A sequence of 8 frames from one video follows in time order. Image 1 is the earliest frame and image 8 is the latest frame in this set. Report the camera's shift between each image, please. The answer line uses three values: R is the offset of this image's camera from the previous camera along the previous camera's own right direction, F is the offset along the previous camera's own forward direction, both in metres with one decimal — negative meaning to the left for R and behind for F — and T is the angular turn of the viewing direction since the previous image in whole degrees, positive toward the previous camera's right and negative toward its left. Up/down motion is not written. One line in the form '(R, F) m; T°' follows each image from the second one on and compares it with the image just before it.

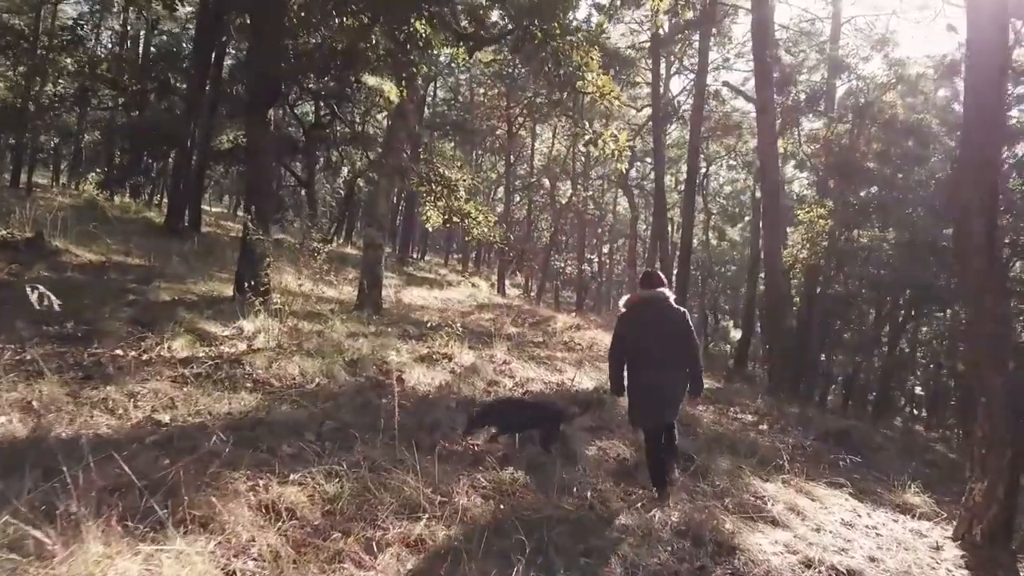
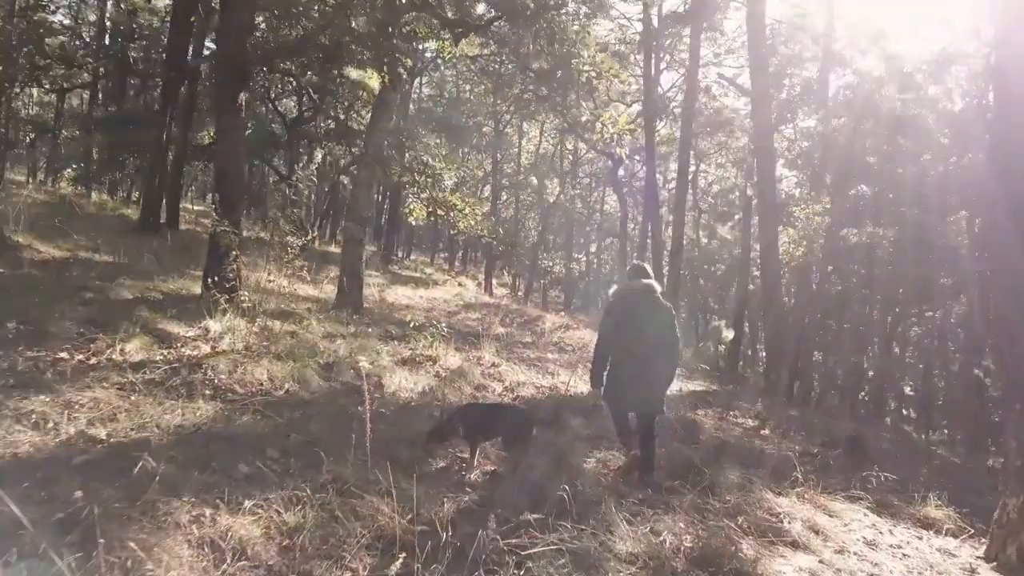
(0.0, +0.6) m; +1°
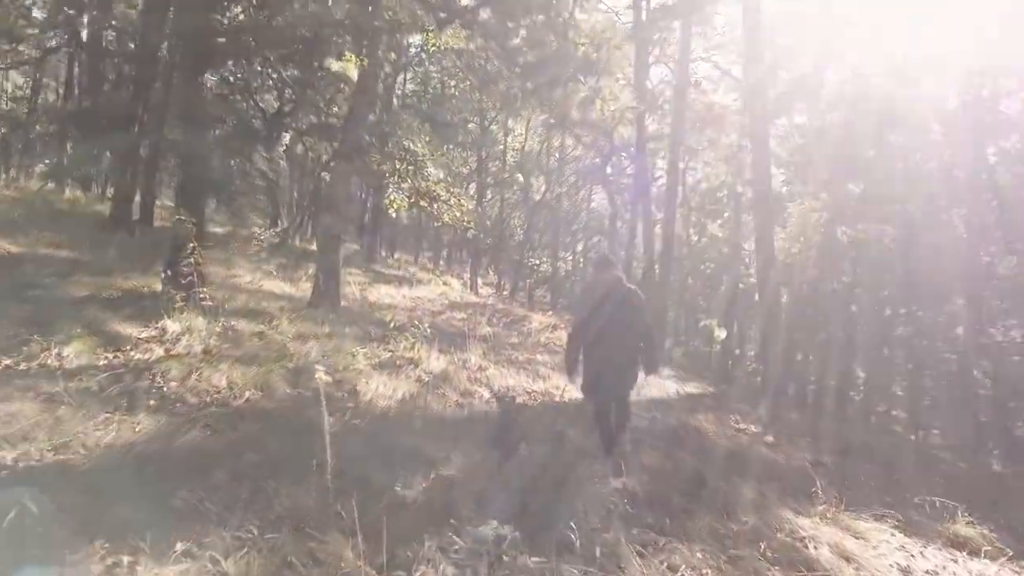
(0.0, +0.6) m; +1°
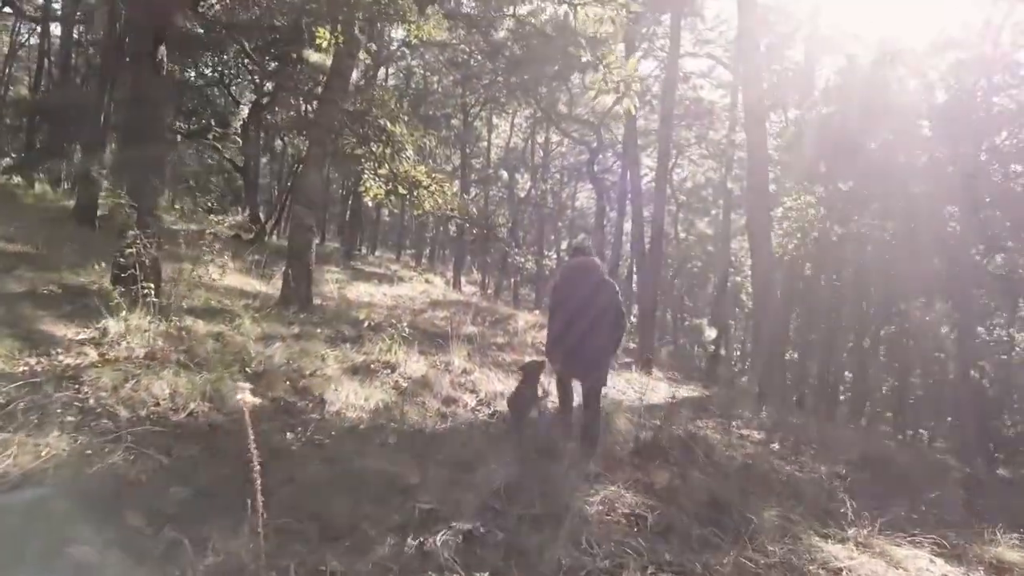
(0.0, +0.7) m; +1°
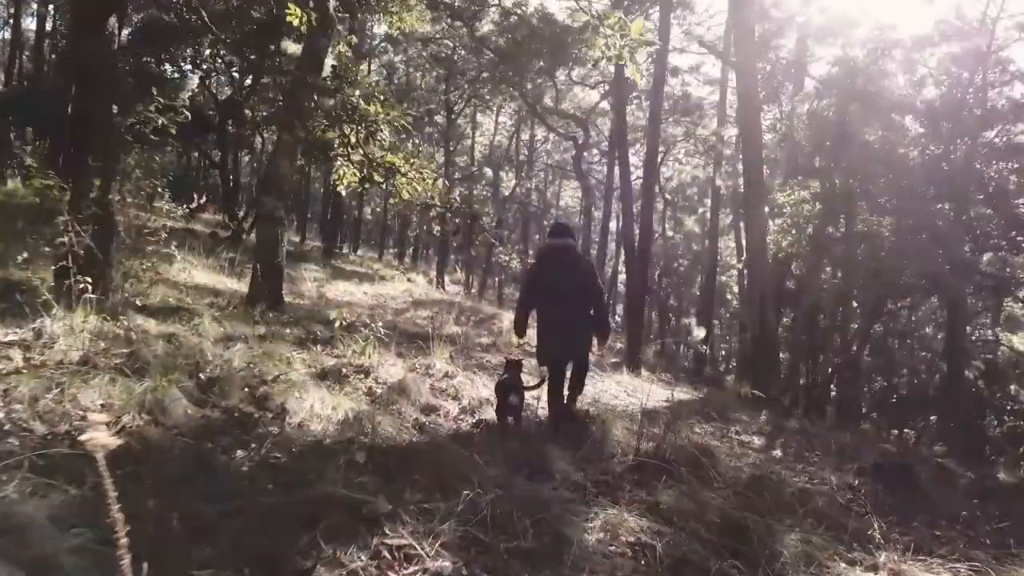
(0.0, +0.6) m; +1°
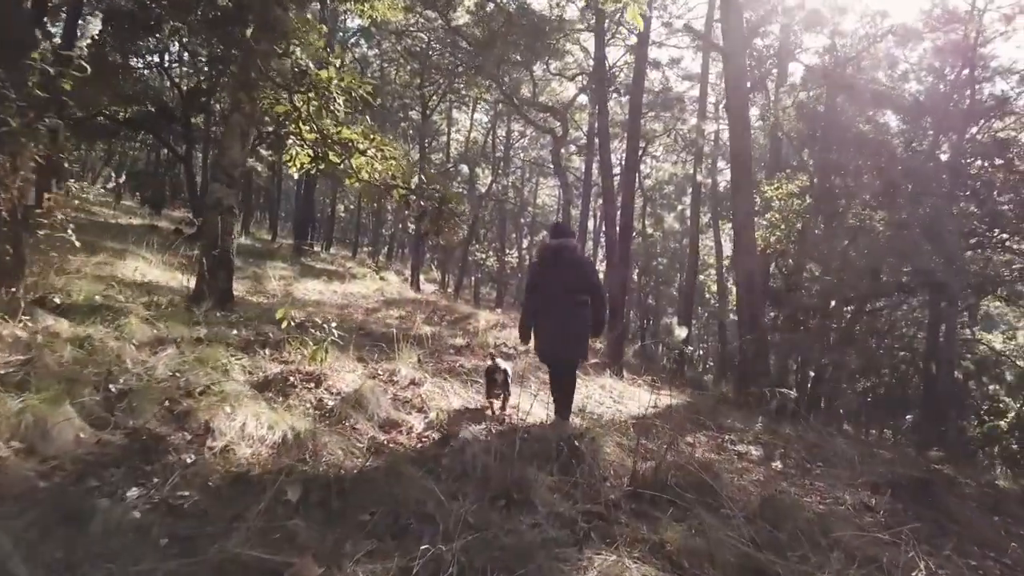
(0.0, +0.8) m; +2°
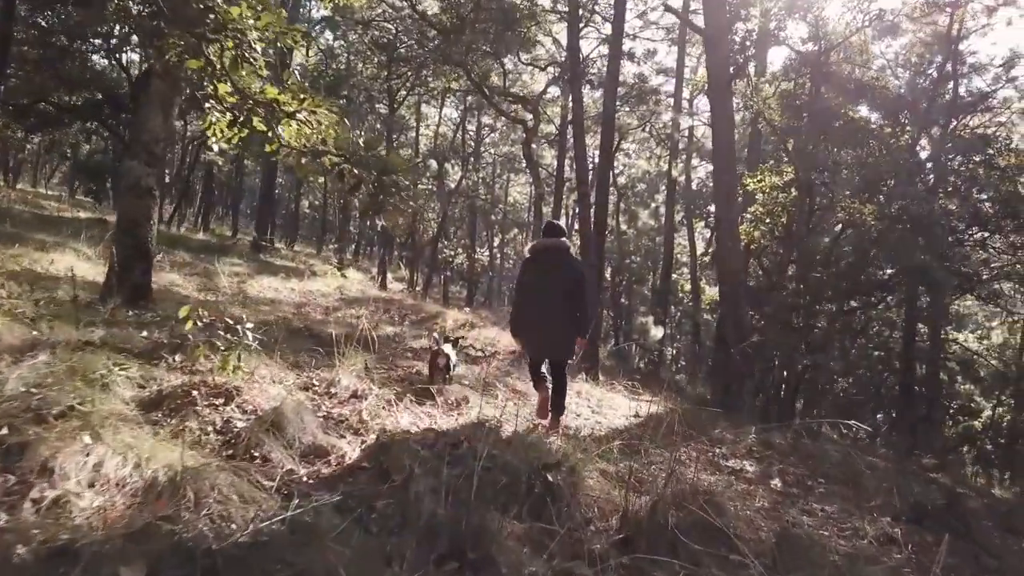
(+0.1, +1.0) m; +2°
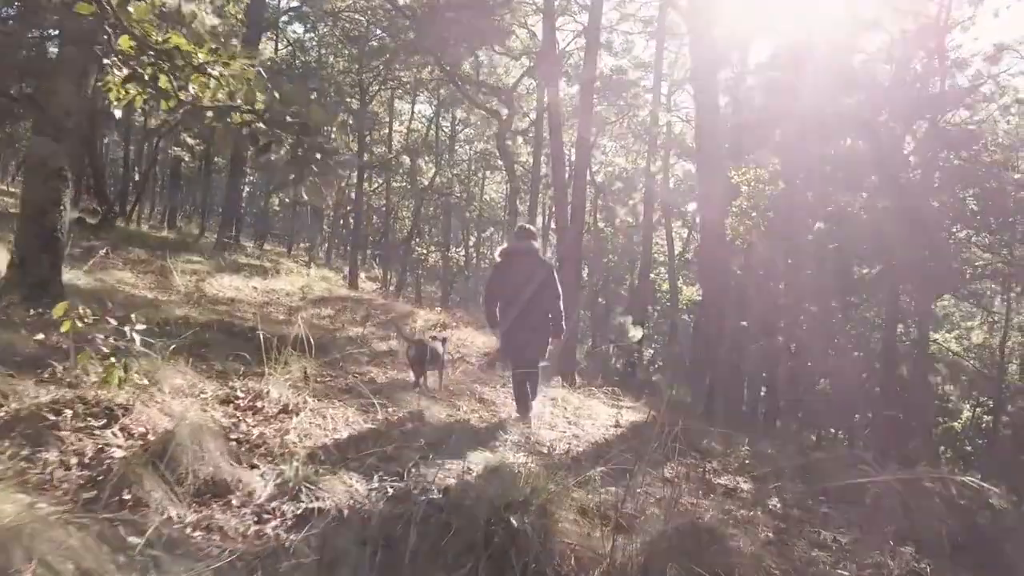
(+0.1, +0.8) m; +2°
